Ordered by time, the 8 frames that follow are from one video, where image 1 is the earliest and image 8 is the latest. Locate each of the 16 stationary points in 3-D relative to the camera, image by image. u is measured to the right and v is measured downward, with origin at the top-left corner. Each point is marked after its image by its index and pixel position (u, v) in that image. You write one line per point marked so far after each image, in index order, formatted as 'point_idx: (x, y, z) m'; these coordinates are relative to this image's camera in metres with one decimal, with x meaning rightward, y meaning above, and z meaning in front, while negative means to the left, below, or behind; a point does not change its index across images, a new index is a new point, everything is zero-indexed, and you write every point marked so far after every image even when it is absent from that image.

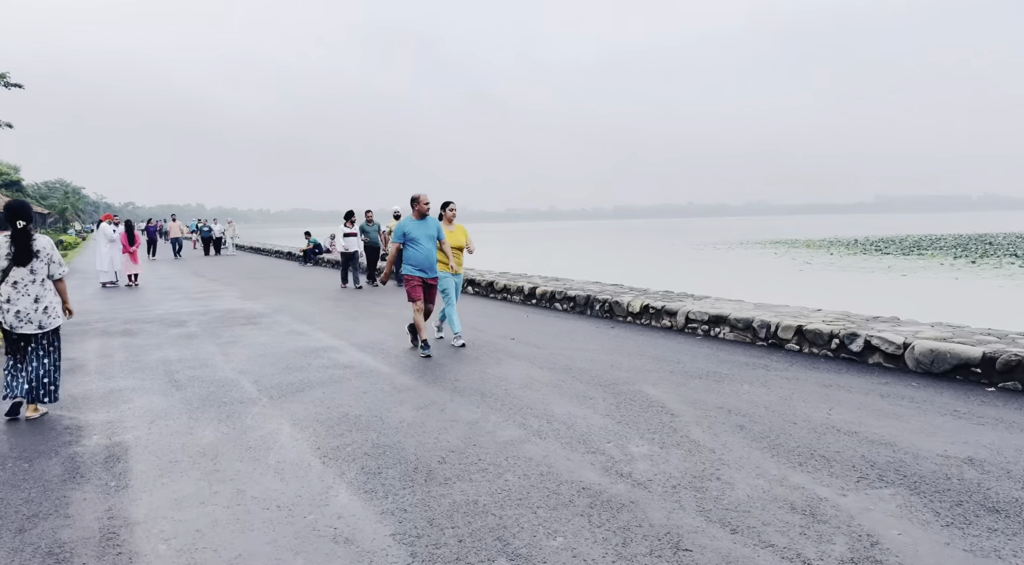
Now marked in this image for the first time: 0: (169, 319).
0: (-5.0, -0.5, +11.9) m
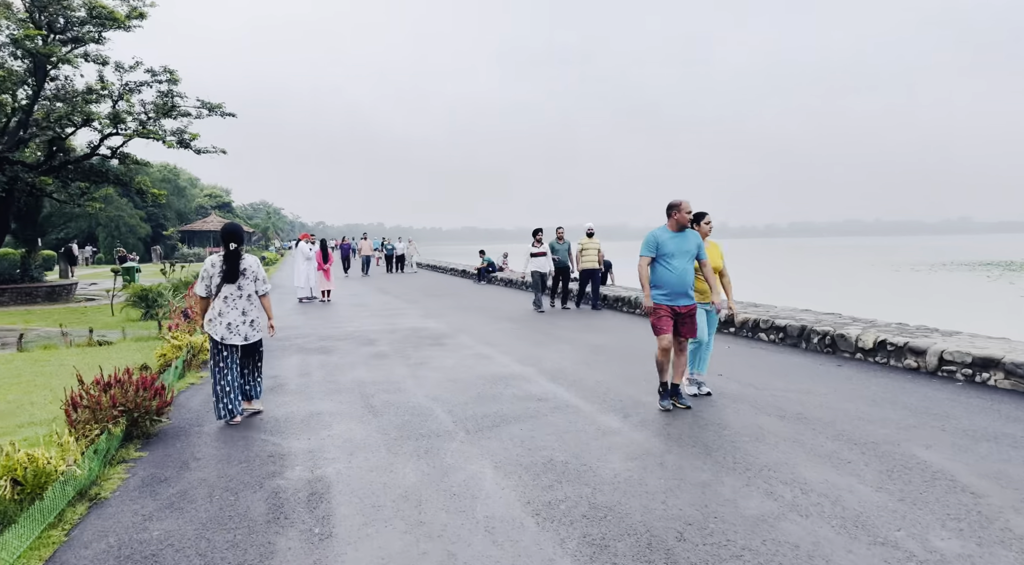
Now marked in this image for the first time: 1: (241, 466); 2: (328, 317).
0: (-2.2, -0.8, +12.2) m
1: (-1.7, -1.1, +5.1) m
2: (-3.7, -0.7, +16.7) m
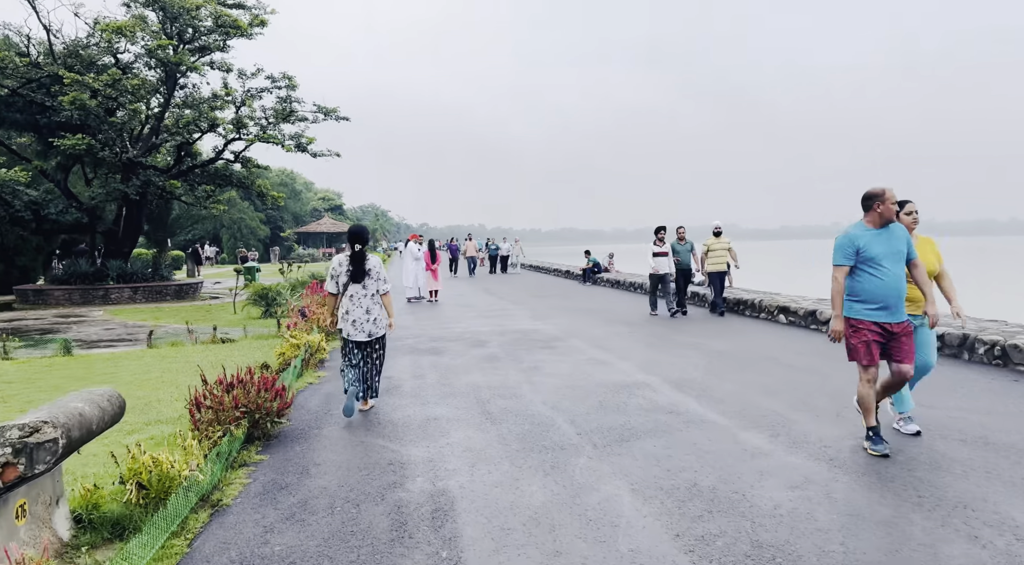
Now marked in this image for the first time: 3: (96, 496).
0: (-0.6, -0.8, +12.0) m
1: (-0.9, -1.1, +4.9) m
2: (-1.5, -0.7, +16.7) m
3: (-2.2, -1.1, +4.4) m
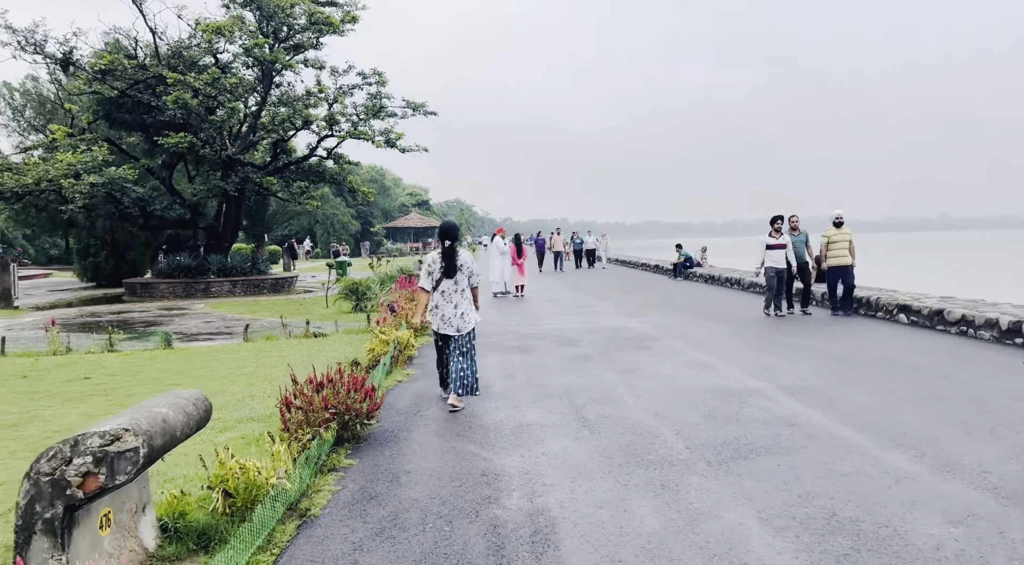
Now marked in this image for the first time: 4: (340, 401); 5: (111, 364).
0: (+0.7, -0.8, +11.6) m
1: (-0.3, -1.1, +4.6) m
2: (+0.3, -0.6, +16.4) m
3: (-1.7, -1.1, +4.3) m
4: (-1.2, -0.8, +6.0) m
5: (-5.3, -1.1, +11.2) m
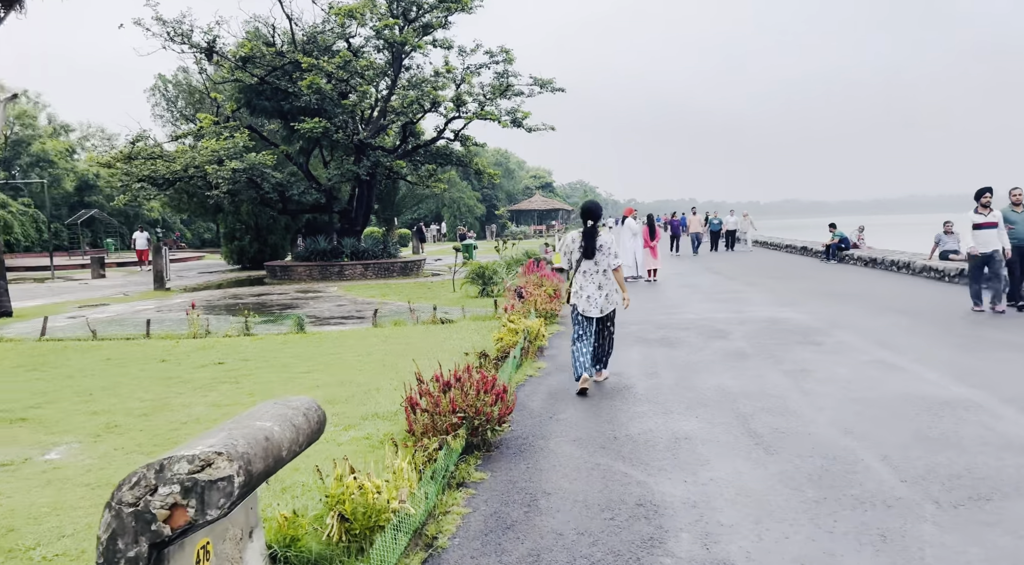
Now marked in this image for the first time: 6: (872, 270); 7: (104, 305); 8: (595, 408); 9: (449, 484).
0: (+2.5, -0.6, +10.6) m
1: (+0.4, -1.1, +3.8) m
2: (+2.8, -0.3, +15.4) m
3: (-1.0, -1.1, +3.7) m
4: (-0.3, -0.8, +5.3) m
5: (-3.5, -0.9, +11.1) m
6: (+8.2, +0.2, +18.9) m
7: (-8.6, -0.4, +17.6) m
8: (+0.7, -1.0, +6.4) m
9: (-0.3, -1.1, +4.6) m
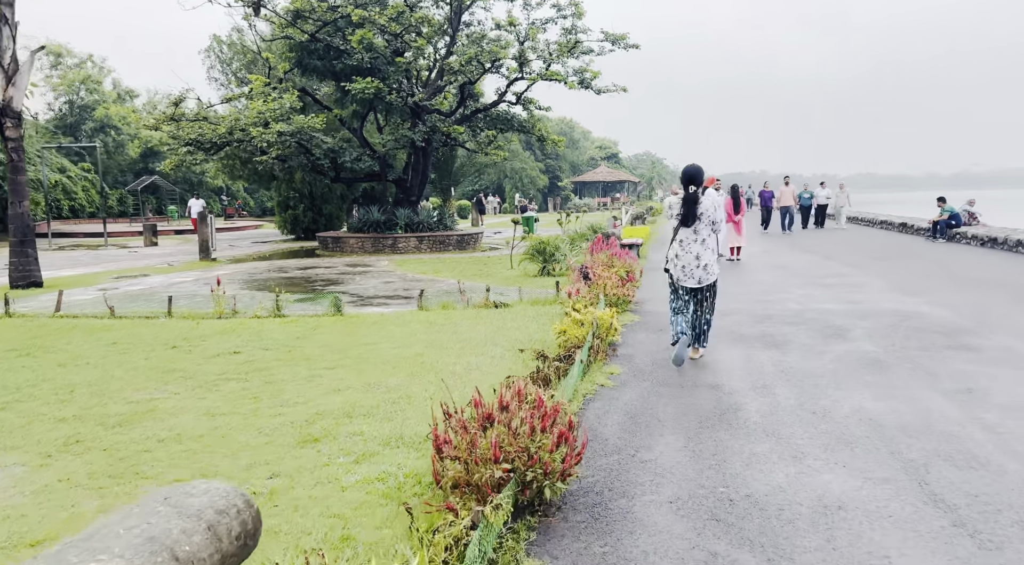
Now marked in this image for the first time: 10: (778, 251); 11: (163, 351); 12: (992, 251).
0: (+3.2, -0.4, +8.7) m
1: (+0.6, -1.1, +2.2) m
2: (+3.8, 0.0, +13.4) m
3: (-0.8, -1.1, +2.2) m
4: (0.0, -0.7, +3.7) m
5: (-2.8, -0.6, +9.7) m
6: (+9.5, +0.6, +16.5) m
7: (-7.3, +0.1, +16.5) m
8: (+1.0, -0.9, +4.7) m
9: (-0.1, -1.1, +3.0) m
10: (+5.8, +0.7, +18.1) m
11: (-3.6, -0.7, +8.7) m
12: (+11.1, +0.7, +19.4) m
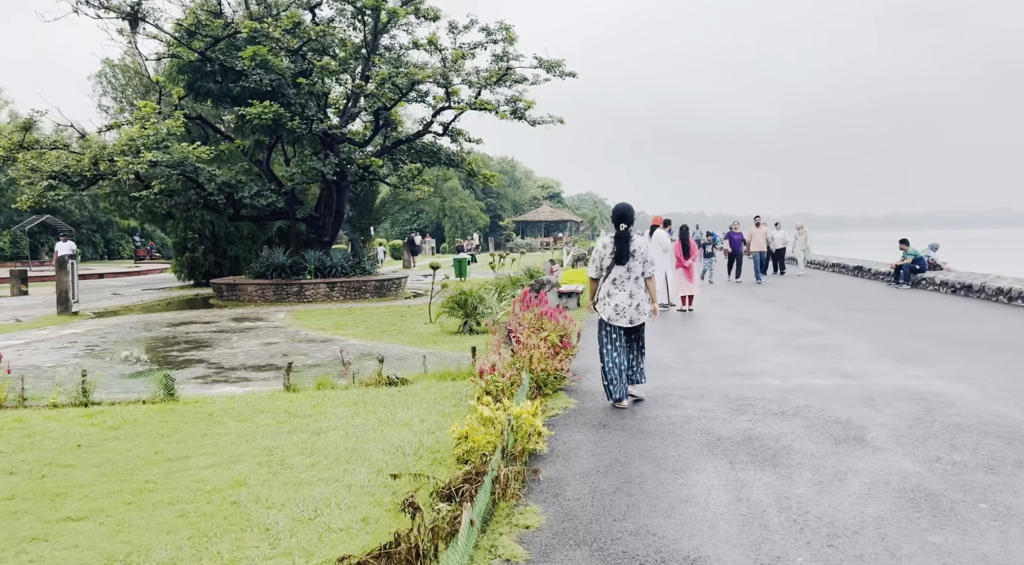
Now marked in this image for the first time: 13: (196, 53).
0: (+2.3, -1.0, +6.2) m
1: (+0.2, -1.4, -0.5) m
2: (+2.6, -0.8, +11.0) m
3: (-1.2, -1.4, -0.6) m
4: (-0.5, -1.1, +1.0) m
5: (-3.7, -1.2, +6.8) m
6: (+8.1, -0.4, +14.5) m
7: (-8.7, -0.8, +13.3) m
8: (+0.4, -1.3, +2.1) m
9: (-0.6, -1.4, +0.3) m
10: (+4.3, -0.4, +15.8) m
11: (-4.5, -1.3, +5.7) m
12: (+9.5, -0.3, +17.4) m
13: (-6.9, +5.0, +18.0) m
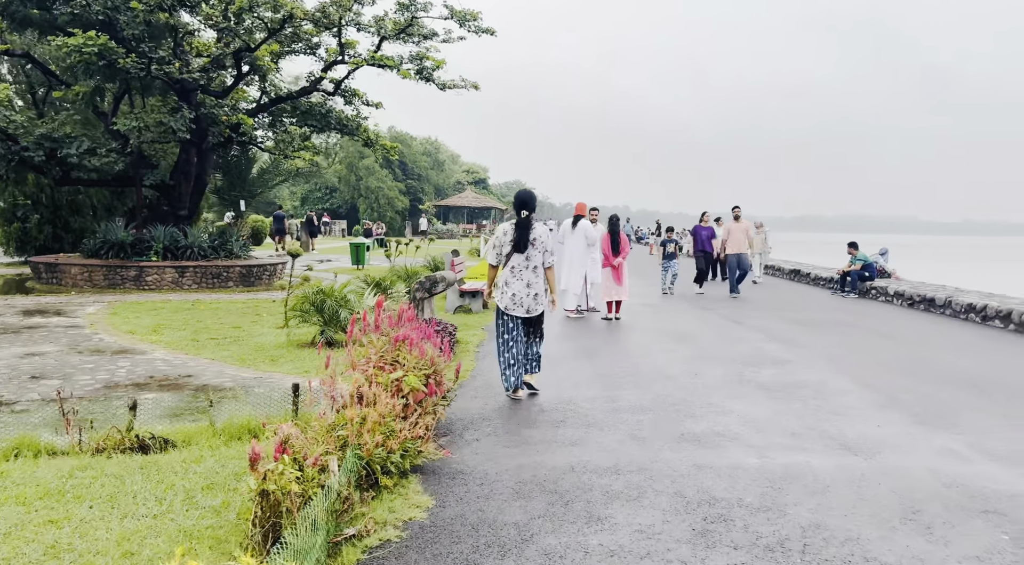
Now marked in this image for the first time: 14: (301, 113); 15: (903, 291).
0: (+1.4, -1.2, +3.3) m
1: (-0.1, -1.6, -3.7) m
2: (+1.3, -0.9, +8.0) m
3: (-1.5, -1.5, -3.9) m
4: (-0.9, -1.3, -2.2) m
5: (-4.6, -1.2, +3.3) m
6: (+6.4, -0.6, +12.0) m
7: (-10.2, -0.5, +9.3) m
8: (-0.1, -1.5, -1.0) m
9: (-0.9, -1.6, -2.9) m
10: (+2.5, -0.5, +13.0) m
11: (-5.3, -1.2, +2.1) m
12: (+7.5, -0.6, +15.0) m
13: (-8.6, +5.3, +14.1) m
14: (-4.5, +3.6, +17.5) m
15: (+7.6, -0.2, +16.3) m
